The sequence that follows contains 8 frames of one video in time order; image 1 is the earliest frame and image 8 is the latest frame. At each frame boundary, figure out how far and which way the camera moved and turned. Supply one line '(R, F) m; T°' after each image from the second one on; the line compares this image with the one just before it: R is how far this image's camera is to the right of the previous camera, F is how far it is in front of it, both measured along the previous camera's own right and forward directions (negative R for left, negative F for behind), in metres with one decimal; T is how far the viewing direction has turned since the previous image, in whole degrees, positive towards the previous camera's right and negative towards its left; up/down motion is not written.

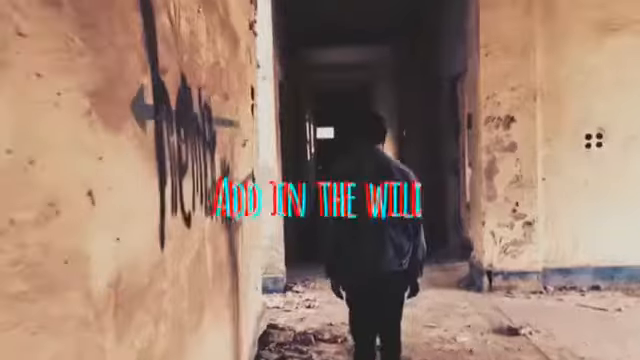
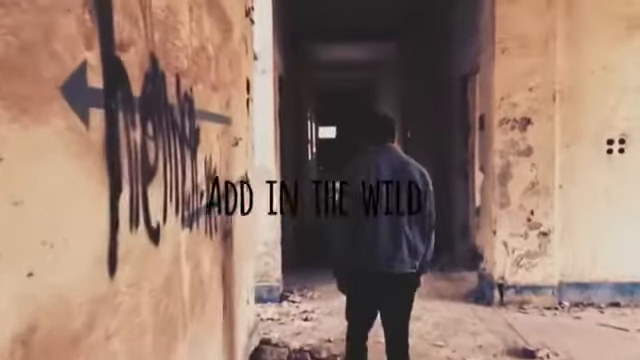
(0.0, +0.4) m; 0°
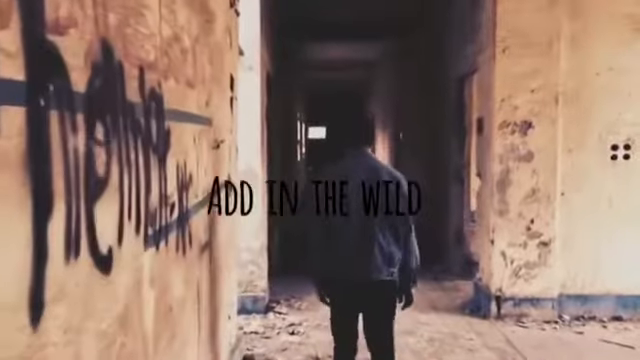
(0.0, +0.3) m; +1°
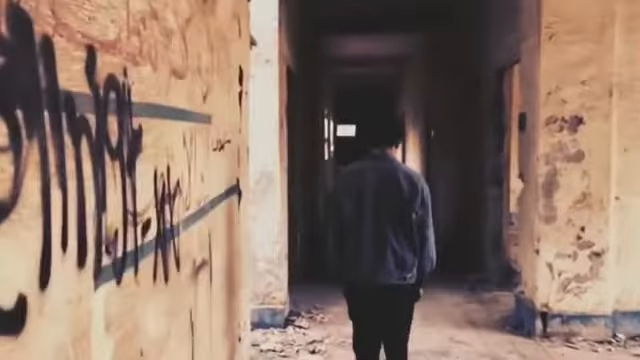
(+0.1, +0.5) m; -3°
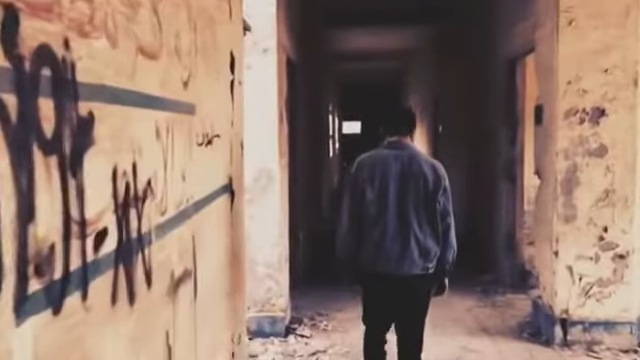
(0.0, +0.3) m; 0°
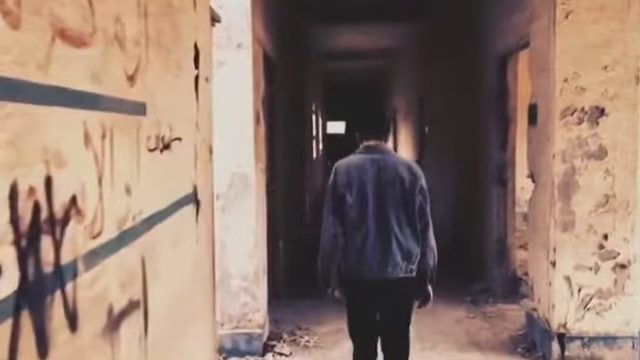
(0.0, +0.3) m; +1°
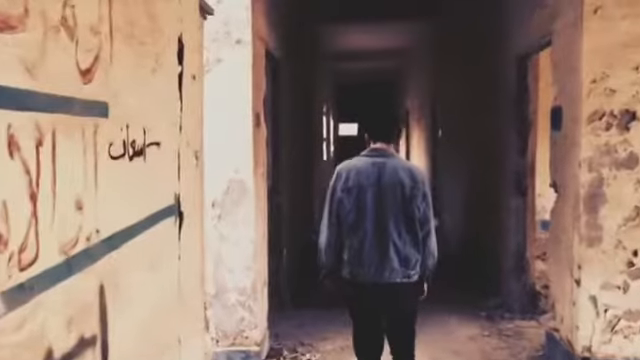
(+0.1, +0.3) m; -1°
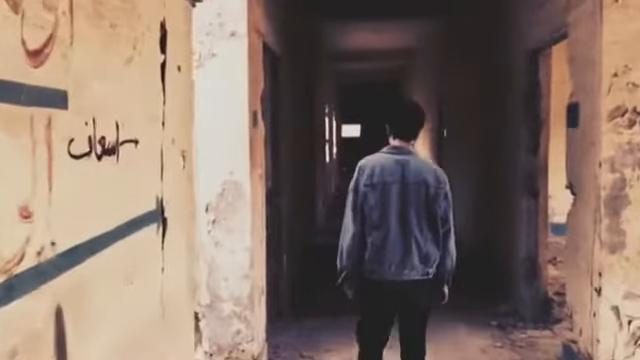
(0.0, +0.3) m; 0°
